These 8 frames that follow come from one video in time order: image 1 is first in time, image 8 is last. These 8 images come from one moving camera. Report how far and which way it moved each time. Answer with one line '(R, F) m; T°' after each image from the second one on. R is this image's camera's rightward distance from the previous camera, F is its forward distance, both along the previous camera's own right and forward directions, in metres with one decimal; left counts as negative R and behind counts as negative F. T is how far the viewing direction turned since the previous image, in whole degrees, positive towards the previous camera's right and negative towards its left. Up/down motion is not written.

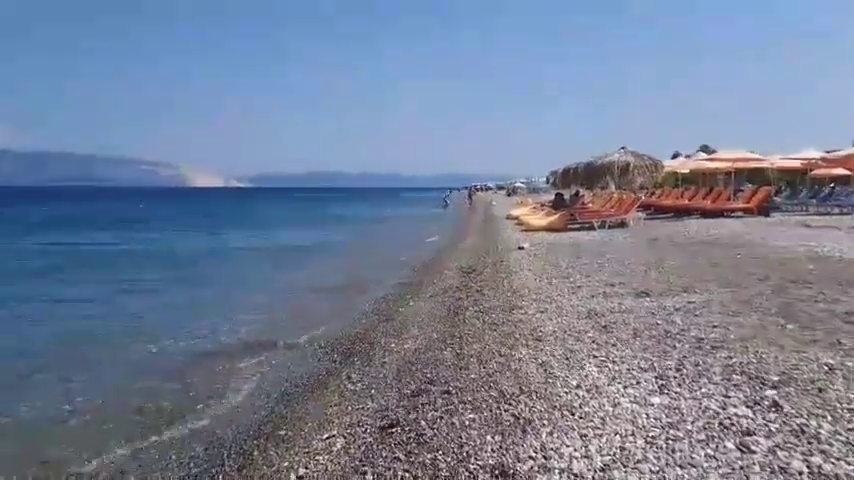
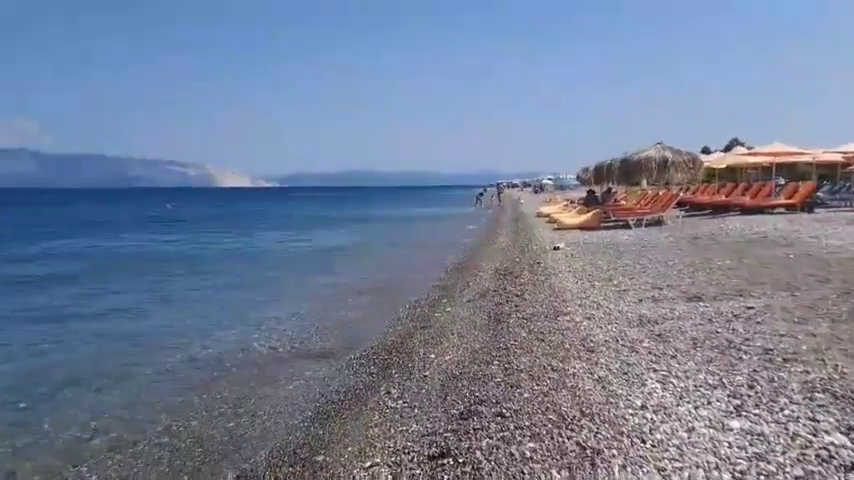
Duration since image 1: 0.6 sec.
(-0.2, +0.6) m; -2°
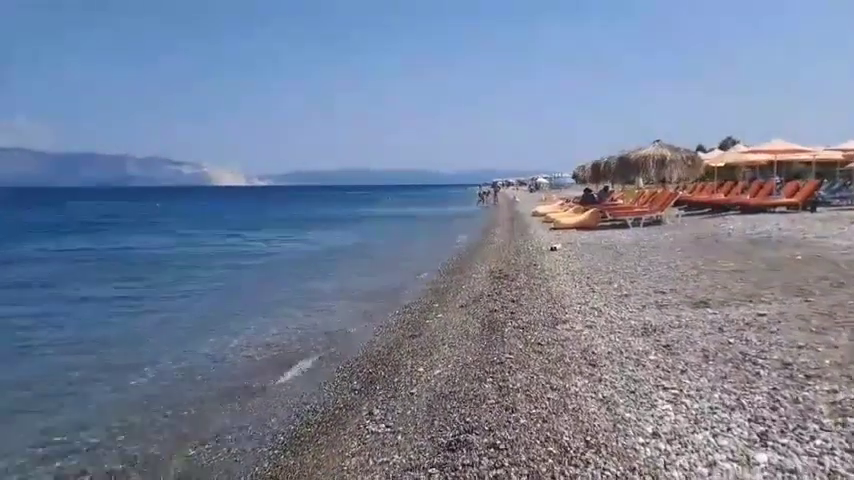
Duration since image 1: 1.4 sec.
(+0.1, +0.7) m; 0°
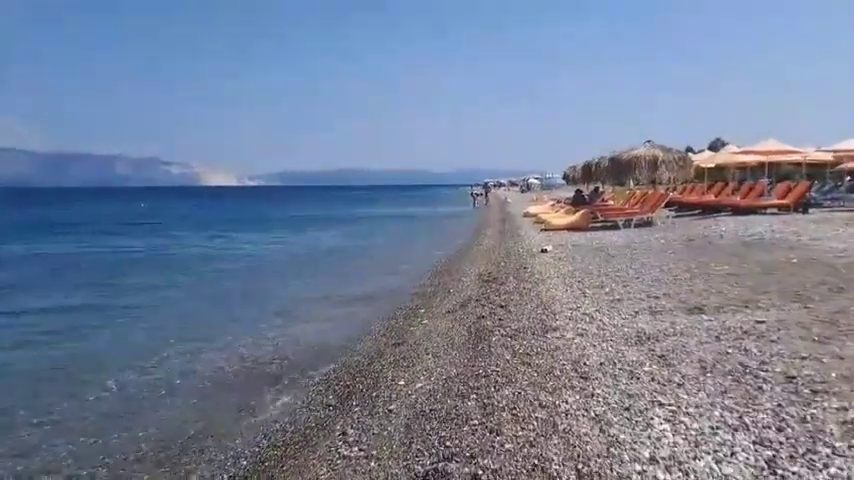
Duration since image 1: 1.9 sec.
(+0.1, +0.5) m; +1°
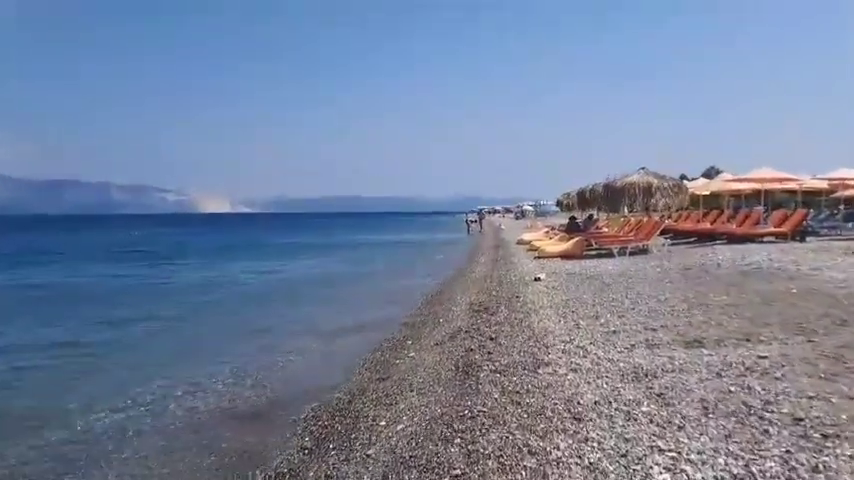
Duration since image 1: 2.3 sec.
(+0.1, +0.4) m; 0°
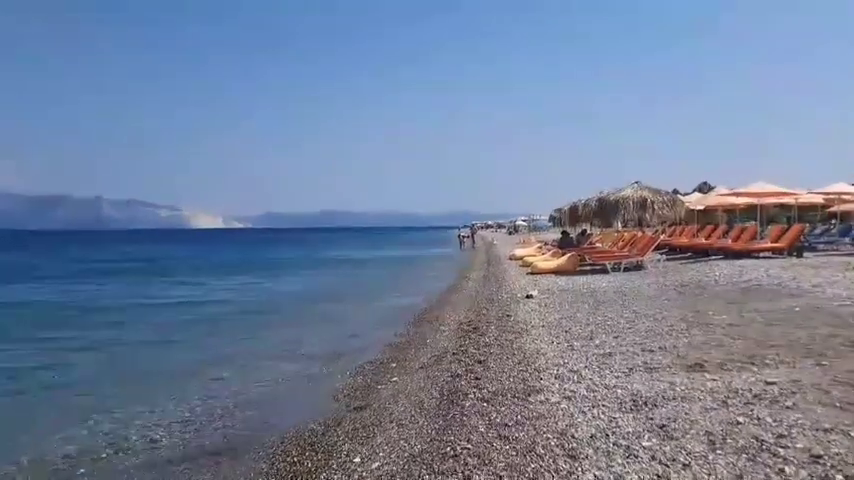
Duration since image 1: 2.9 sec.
(+0.1, +0.6) m; +1°
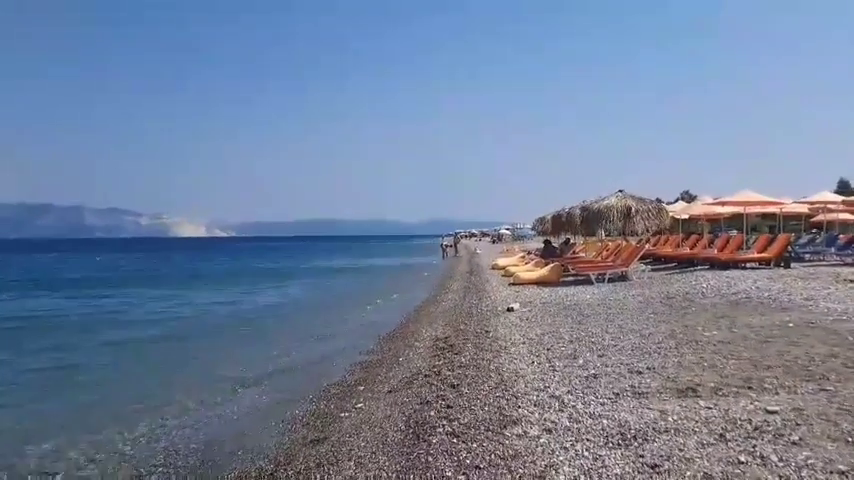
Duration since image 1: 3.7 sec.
(+0.2, +0.9) m; +1°
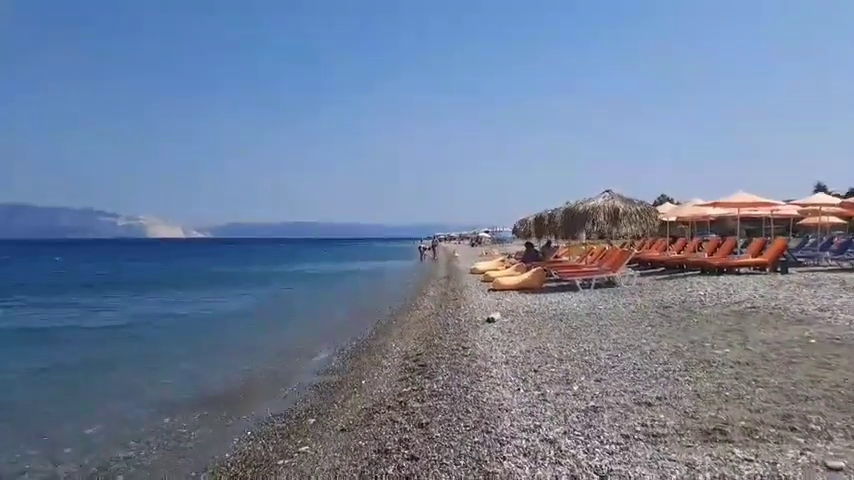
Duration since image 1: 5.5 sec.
(+0.2, +1.9) m; +2°
